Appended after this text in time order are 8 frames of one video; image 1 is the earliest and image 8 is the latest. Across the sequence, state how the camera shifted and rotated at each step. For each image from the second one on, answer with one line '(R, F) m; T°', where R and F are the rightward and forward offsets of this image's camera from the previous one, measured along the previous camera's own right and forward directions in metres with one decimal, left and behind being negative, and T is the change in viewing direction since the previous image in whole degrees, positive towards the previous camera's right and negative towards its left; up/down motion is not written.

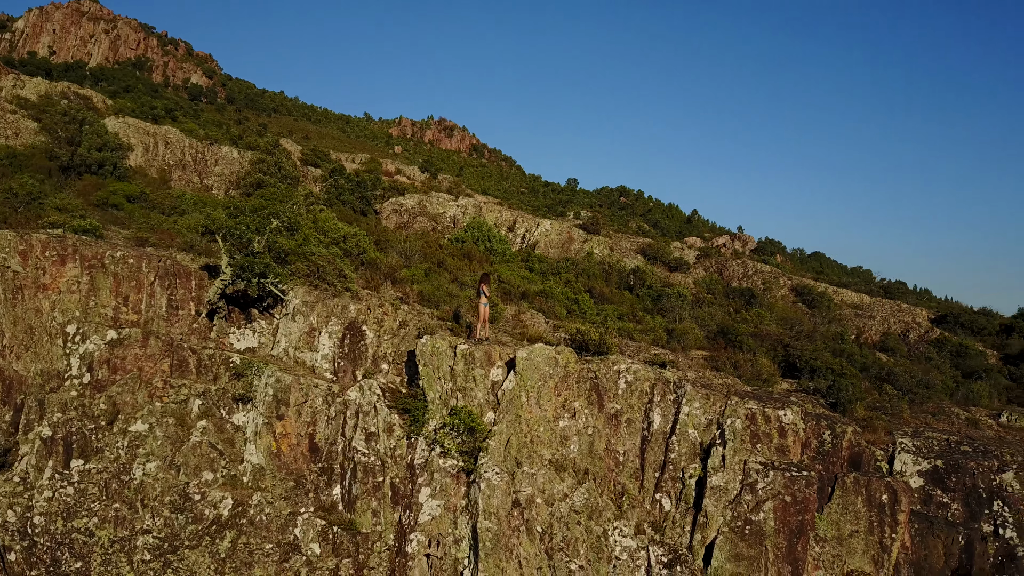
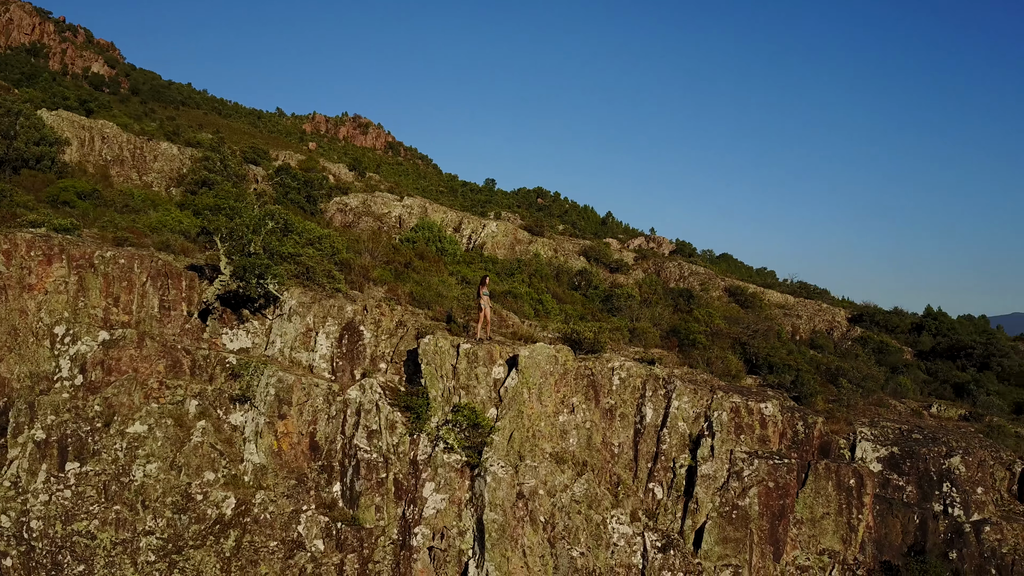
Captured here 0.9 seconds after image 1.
(-1.8, -0.6) m; +5°
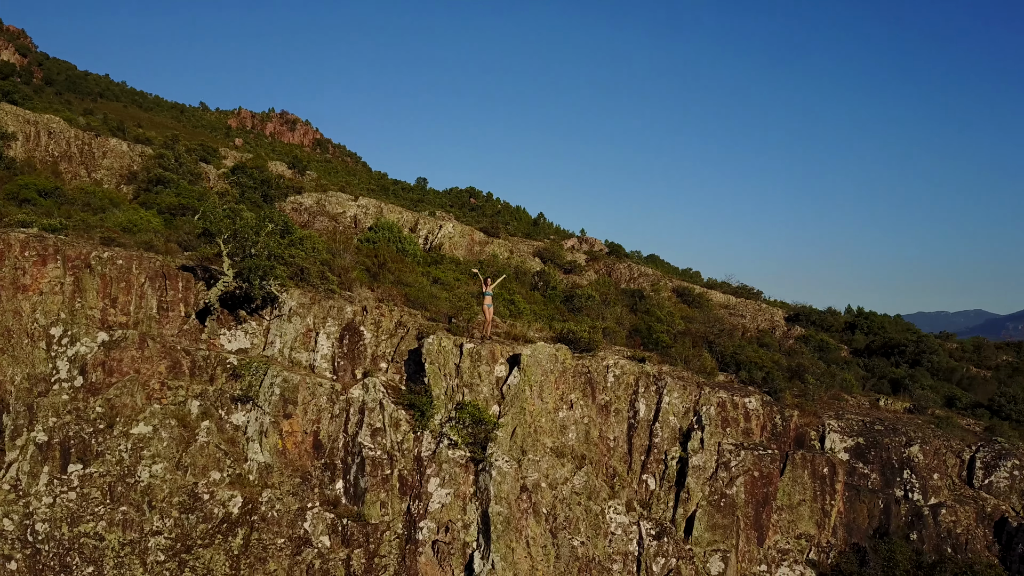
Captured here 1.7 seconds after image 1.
(-1.6, -0.7) m; +4°
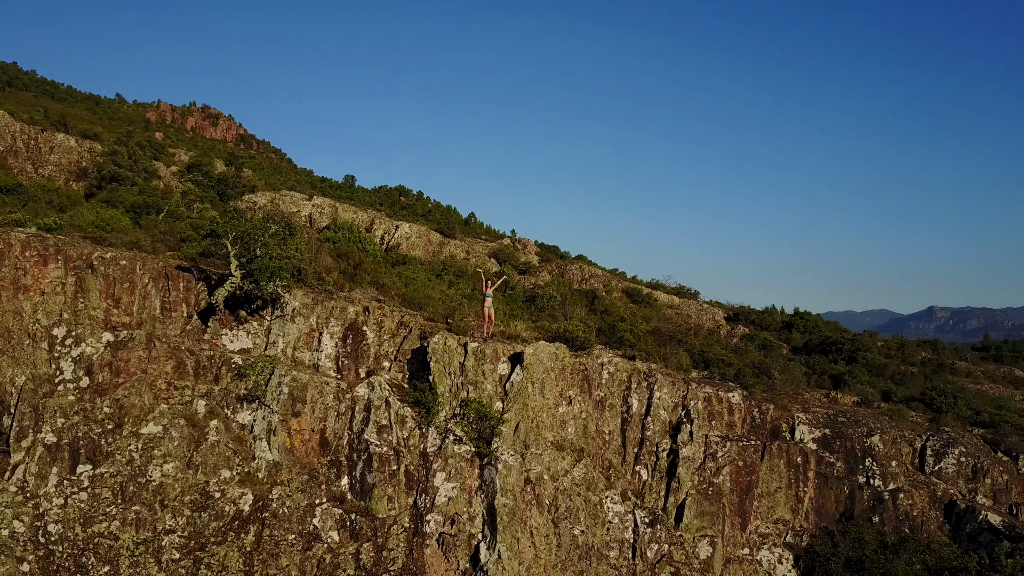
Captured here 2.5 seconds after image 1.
(-1.7, -0.8) m; +4°
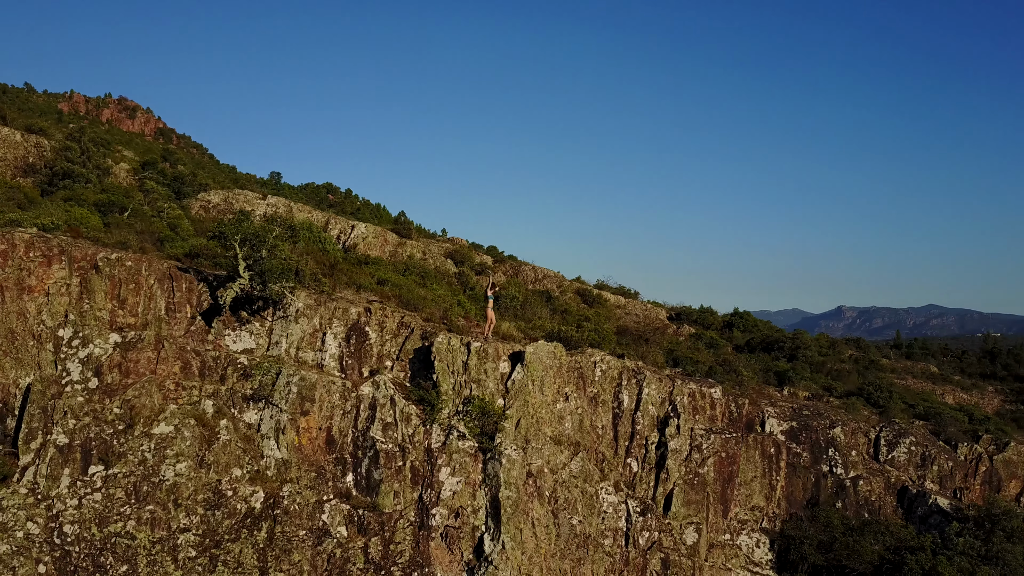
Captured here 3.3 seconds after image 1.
(-1.7, -0.8) m; +4°
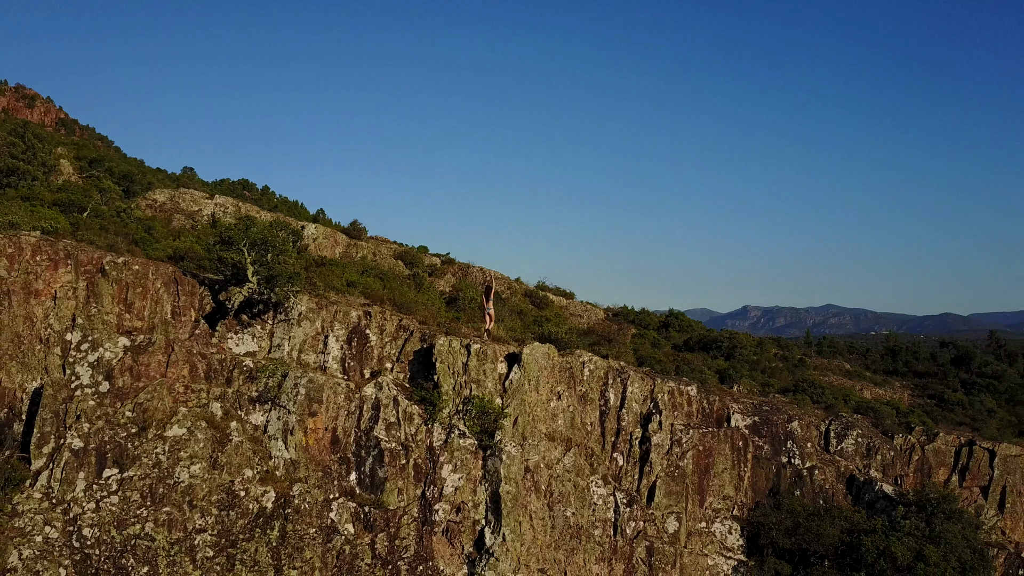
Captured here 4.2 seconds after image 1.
(-2.0, -1.0) m; +5°
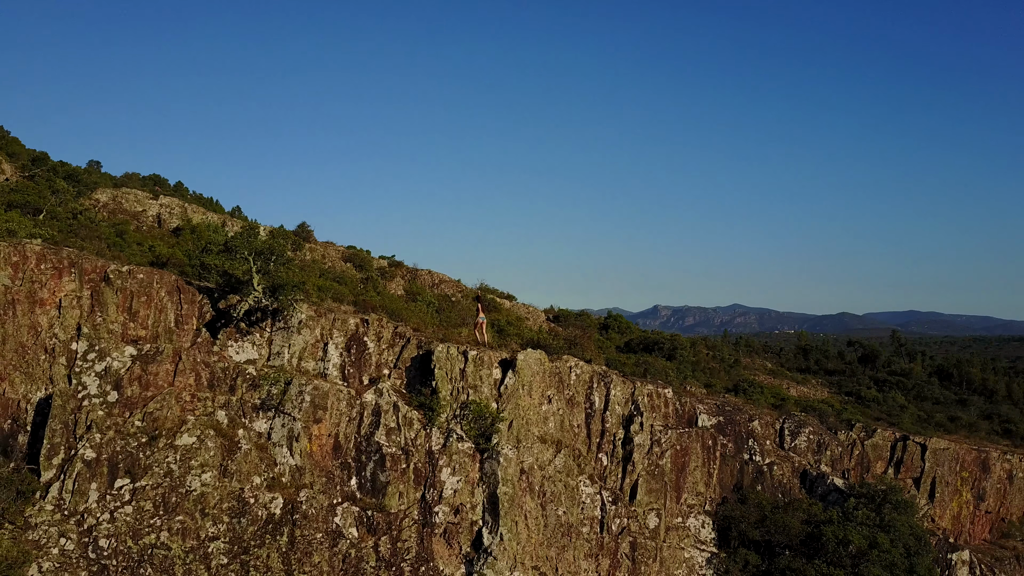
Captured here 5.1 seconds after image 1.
(-2.0, -0.9) m; +5°
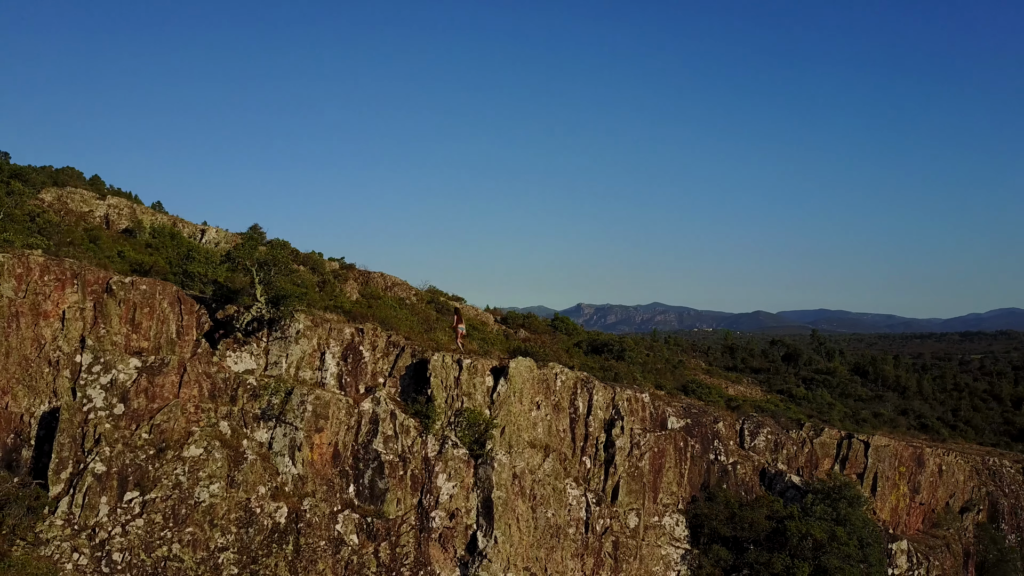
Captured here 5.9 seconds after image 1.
(-1.8, -0.8) m; +5°
